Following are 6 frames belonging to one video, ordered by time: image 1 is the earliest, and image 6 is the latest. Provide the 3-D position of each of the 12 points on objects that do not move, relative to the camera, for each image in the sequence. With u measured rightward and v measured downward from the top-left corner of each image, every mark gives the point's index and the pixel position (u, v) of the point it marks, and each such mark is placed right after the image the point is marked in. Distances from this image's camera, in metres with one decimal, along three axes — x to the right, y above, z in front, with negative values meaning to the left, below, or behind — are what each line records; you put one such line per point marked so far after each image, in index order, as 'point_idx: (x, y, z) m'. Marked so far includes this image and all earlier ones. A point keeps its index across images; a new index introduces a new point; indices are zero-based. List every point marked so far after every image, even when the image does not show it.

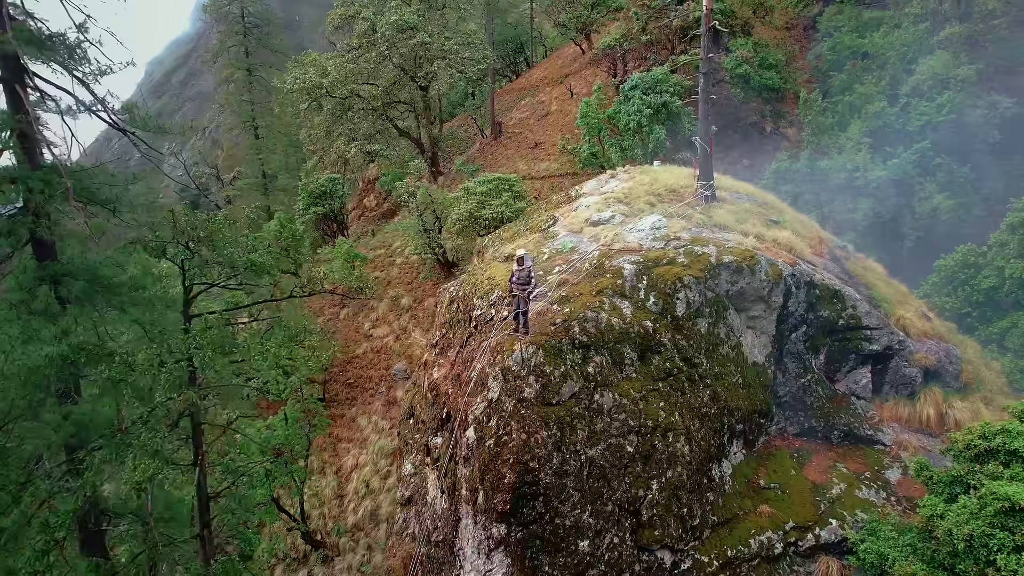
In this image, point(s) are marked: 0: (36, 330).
0: (-4.3, -0.4, +5.8) m
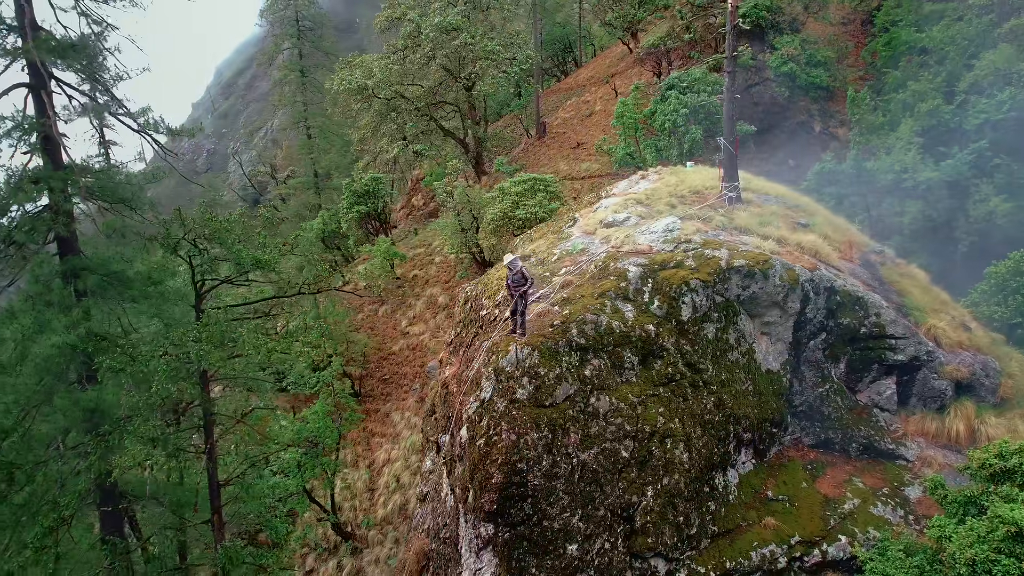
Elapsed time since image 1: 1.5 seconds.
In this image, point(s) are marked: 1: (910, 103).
0: (-4.5, -0.3, +6.2) m
1: (+9.1, +4.2, +14.8) m
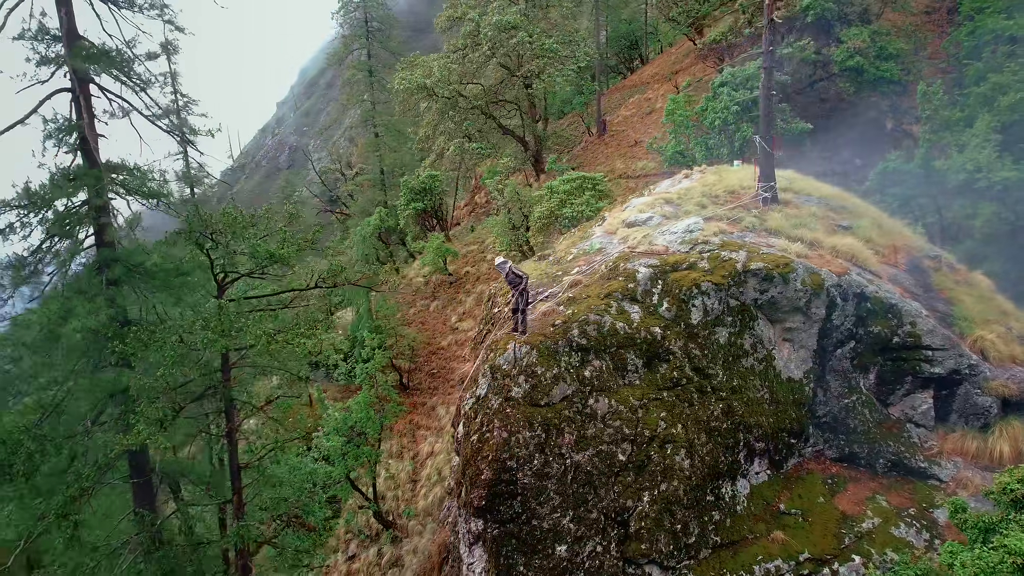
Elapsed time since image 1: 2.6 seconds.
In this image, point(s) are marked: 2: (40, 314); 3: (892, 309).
0: (-4.5, -0.2, +6.7) m
1: (+10.0, +4.0, +13.7) m
2: (-4.8, -0.3, +6.6) m
3: (+4.8, -0.3, +8.2) m
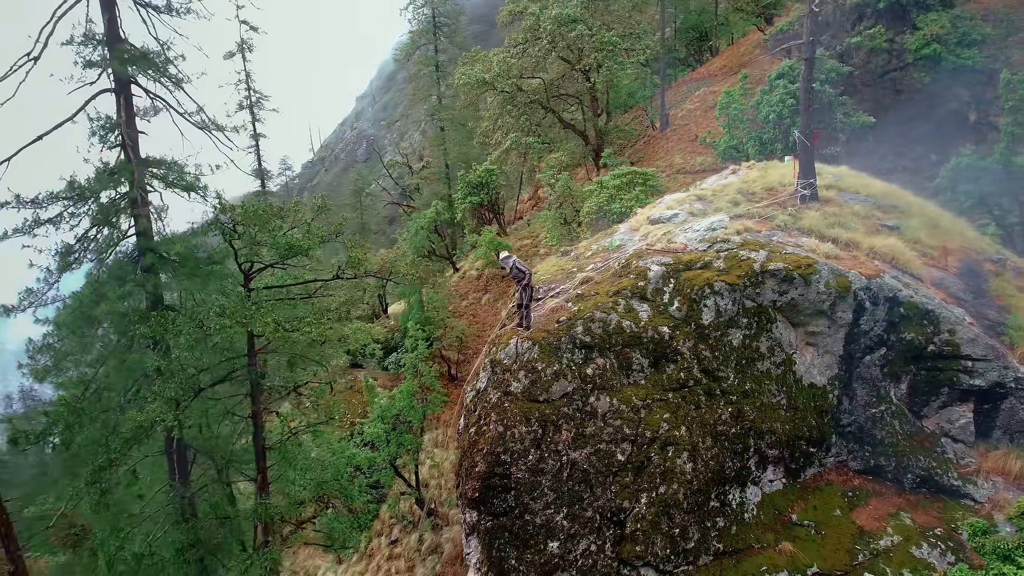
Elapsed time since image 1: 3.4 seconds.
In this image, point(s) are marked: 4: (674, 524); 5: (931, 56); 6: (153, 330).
0: (-4.5, 0.0, +7.2) m
1: (+10.8, +3.9, +12.6) m
2: (-4.8, -0.1, +7.2) m
3: (+5.0, -0.3, +7.7) m
4: (+1.6, -2.4, +6.5) m
5: (+10.2, +5.7, +16.0) m
6: (-3.9, -0.5, +7.3) m
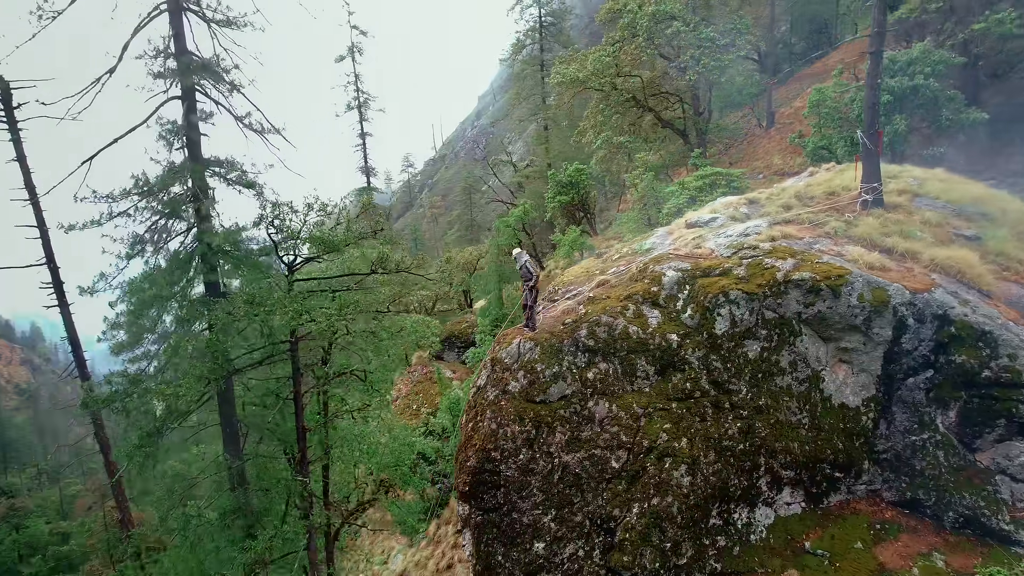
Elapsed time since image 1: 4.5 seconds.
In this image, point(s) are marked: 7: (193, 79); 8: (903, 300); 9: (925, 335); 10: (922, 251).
0: (-4.3, +0.1, +8.1) m
1: (+11.8, +3.5, +10.6) m
2: (-4.6, +0.1, +8.1) m
3: (+5.1, -0.5, +6.9) m
4: (+1.5, -2.4, +6.3) m
5: (+11.9, +5.3, +14.1) m
6: (-3.8, -0.3, +8.1) m
7: (-4.1, +2.7, +8.3) m
8: (+4.3, -0.1, +7.0) m
9: (+4.5, -0.5, +7.0) m
10: (+5.0, +0.5, +8.0) m
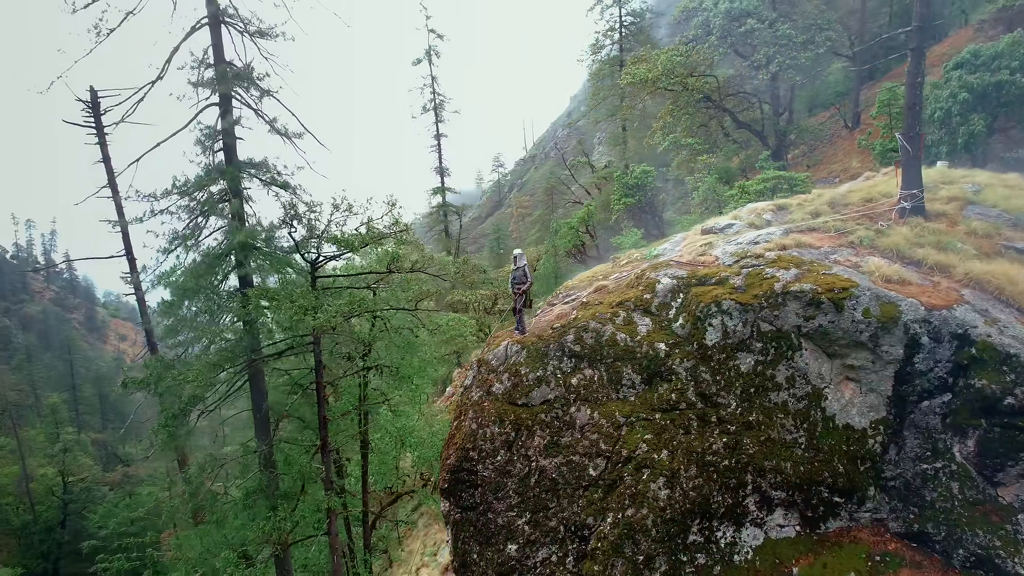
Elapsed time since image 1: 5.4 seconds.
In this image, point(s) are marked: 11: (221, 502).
0: (-4.2, +0.2, +8.8) m
1: (+12.2, +3.1, +9.0) m
2: (-4.5, +0.2, +8.8) m
3: (+4.9, -0.7, +6.3) m
4: (+1.2, -2.5, +6.2) m
5: (+12.8, +4.9, +12.4) m
6: (-3.7, -0.3, +8.7) m
7: (-3.9, +2.8, +8.9) m
8: (+4.1, -0.3, +6.5) m
9: (+4.3, -0.7, +6.4) m
10: (+5.0, +0.3, +7.3) m
11: (-4.3, -3.1, +9.5) m
